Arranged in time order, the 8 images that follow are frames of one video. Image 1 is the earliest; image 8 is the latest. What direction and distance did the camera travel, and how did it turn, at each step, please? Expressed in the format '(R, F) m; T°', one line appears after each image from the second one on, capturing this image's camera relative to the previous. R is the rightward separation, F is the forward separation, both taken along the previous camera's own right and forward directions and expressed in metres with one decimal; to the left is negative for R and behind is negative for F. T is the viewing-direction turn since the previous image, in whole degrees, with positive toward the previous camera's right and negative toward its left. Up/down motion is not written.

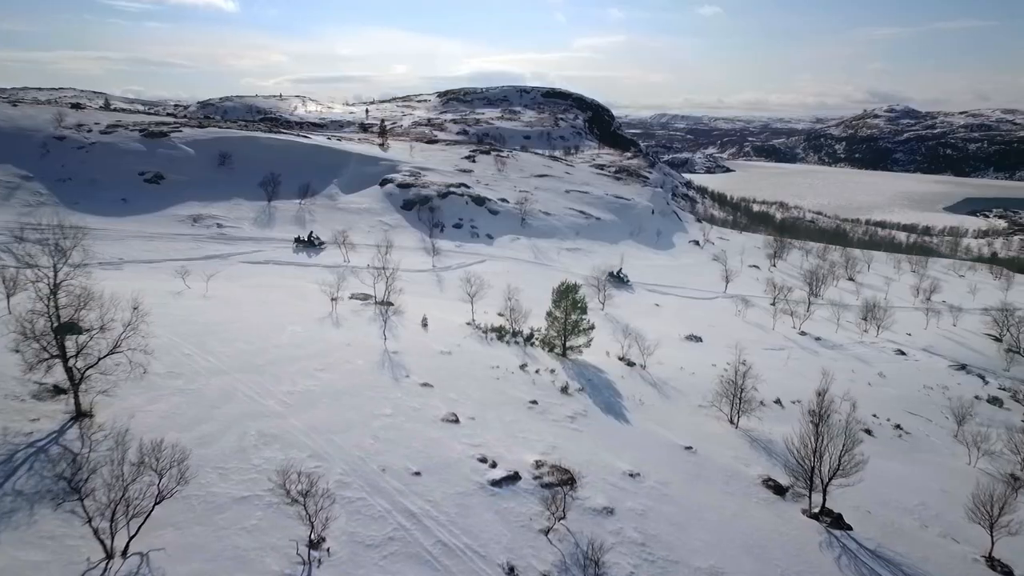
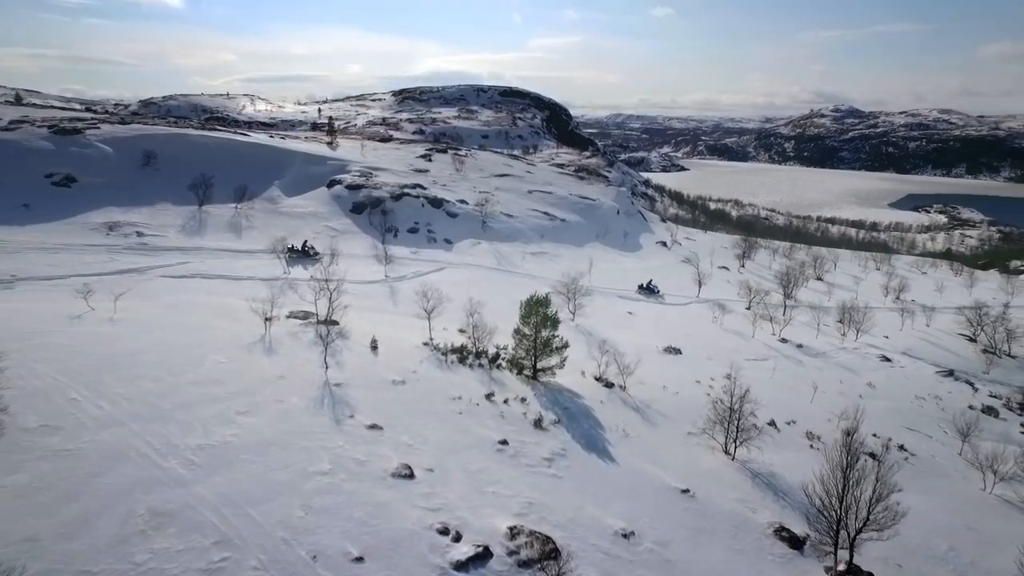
(-0.1, +3.7) m; +4°
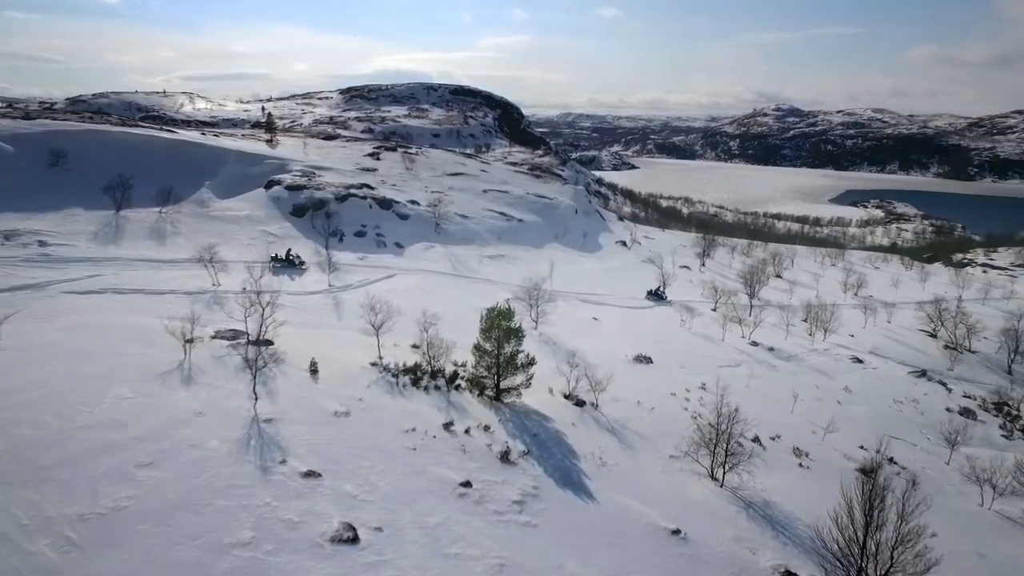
(-0.2, +2.9) m; +4°
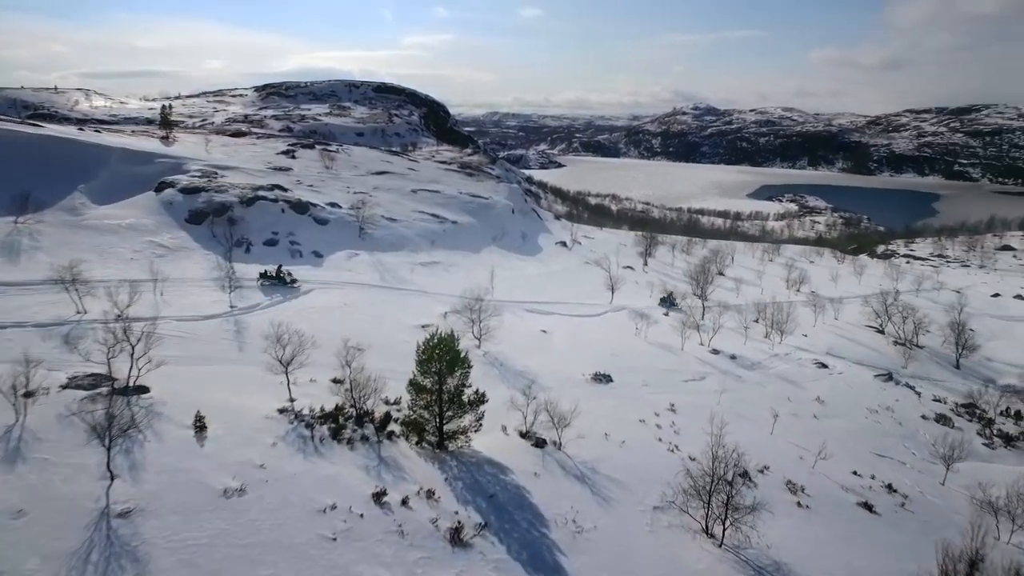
(-0.3, +4.5) m; +6°
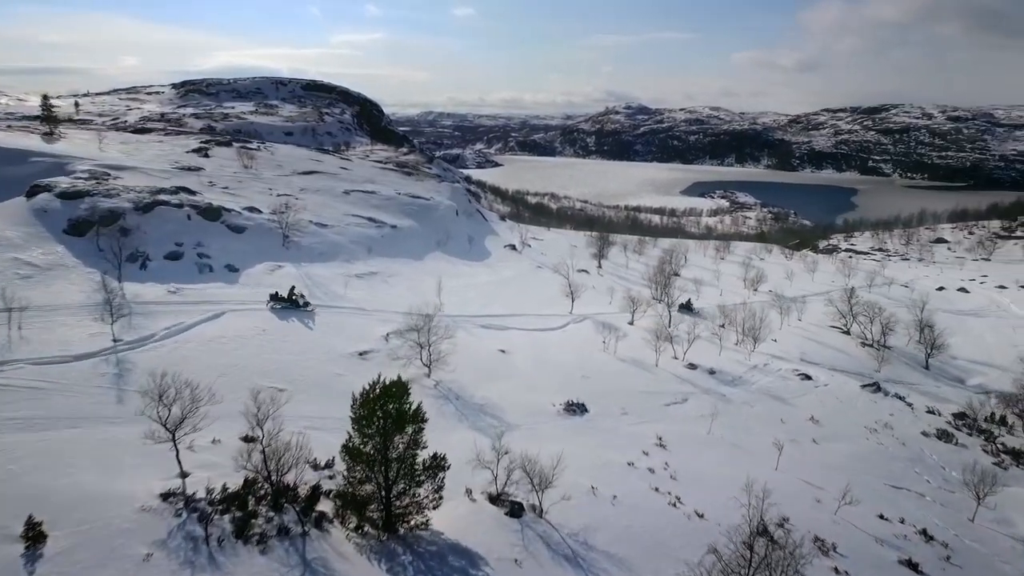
(-0.6, +4.7) m; +6°
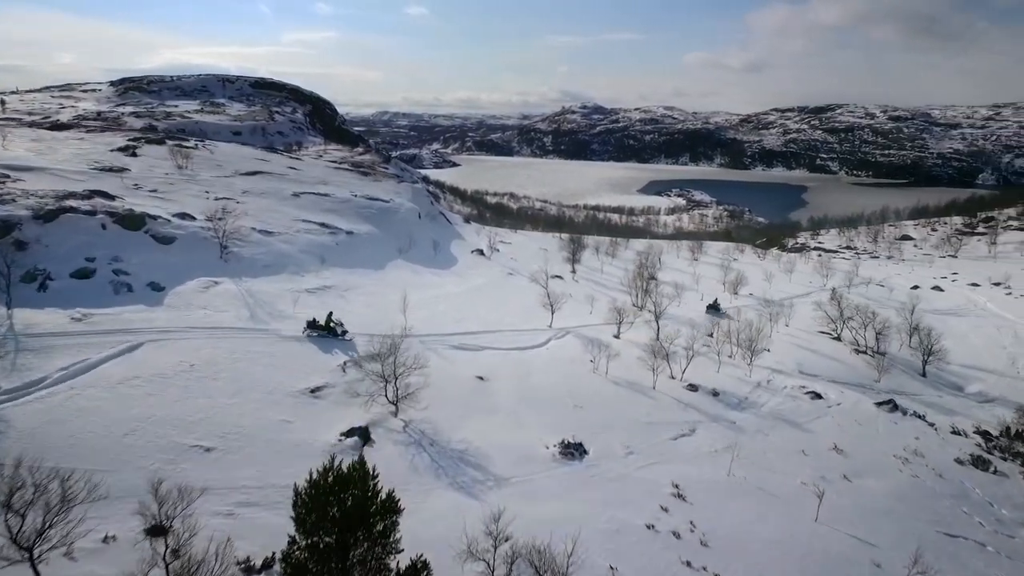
(-0.8, +4.2) m; +4°
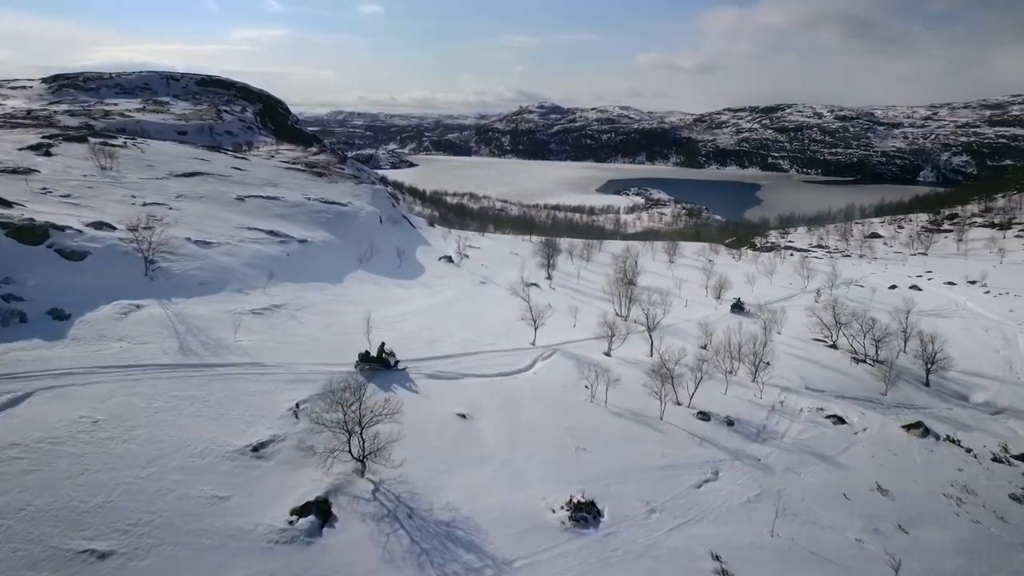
(-1.0, +4.2) m; +4°
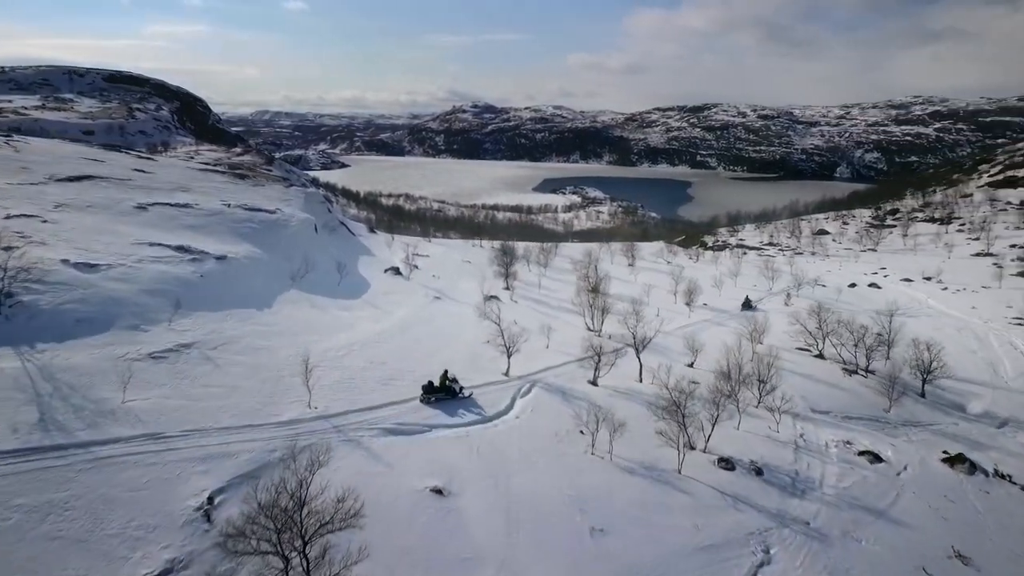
(-1.4, +5.3) m; +6°
